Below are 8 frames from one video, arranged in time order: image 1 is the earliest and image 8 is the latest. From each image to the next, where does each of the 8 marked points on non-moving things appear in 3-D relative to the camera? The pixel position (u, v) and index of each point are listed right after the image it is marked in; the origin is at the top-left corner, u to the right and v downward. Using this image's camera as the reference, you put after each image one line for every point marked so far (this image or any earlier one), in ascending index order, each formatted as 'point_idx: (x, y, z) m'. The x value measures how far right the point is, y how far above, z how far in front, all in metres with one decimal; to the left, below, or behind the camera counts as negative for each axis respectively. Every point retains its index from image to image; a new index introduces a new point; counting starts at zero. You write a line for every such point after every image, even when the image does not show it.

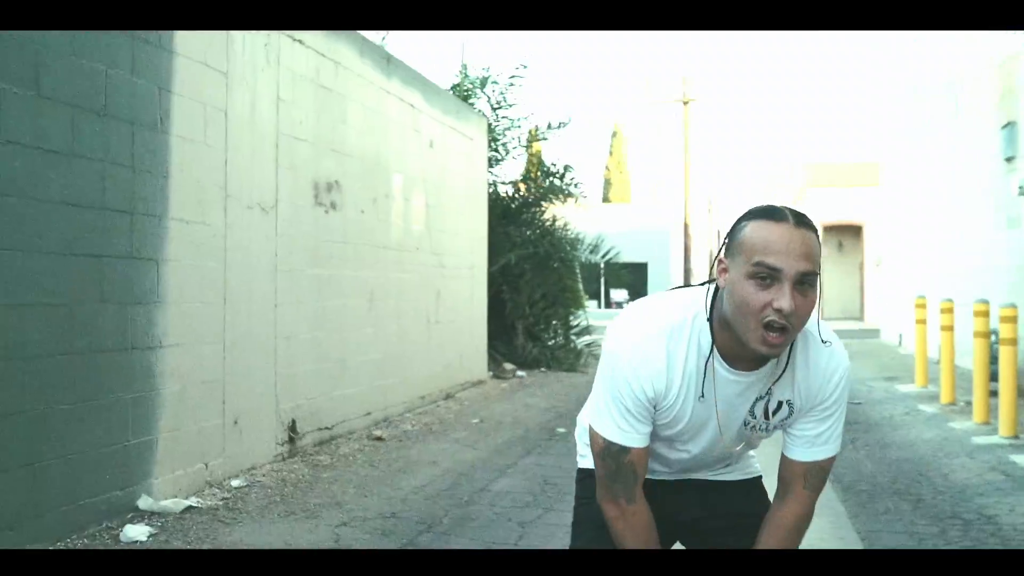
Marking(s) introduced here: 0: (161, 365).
0: (-1.9, -0.4, +5.9) m
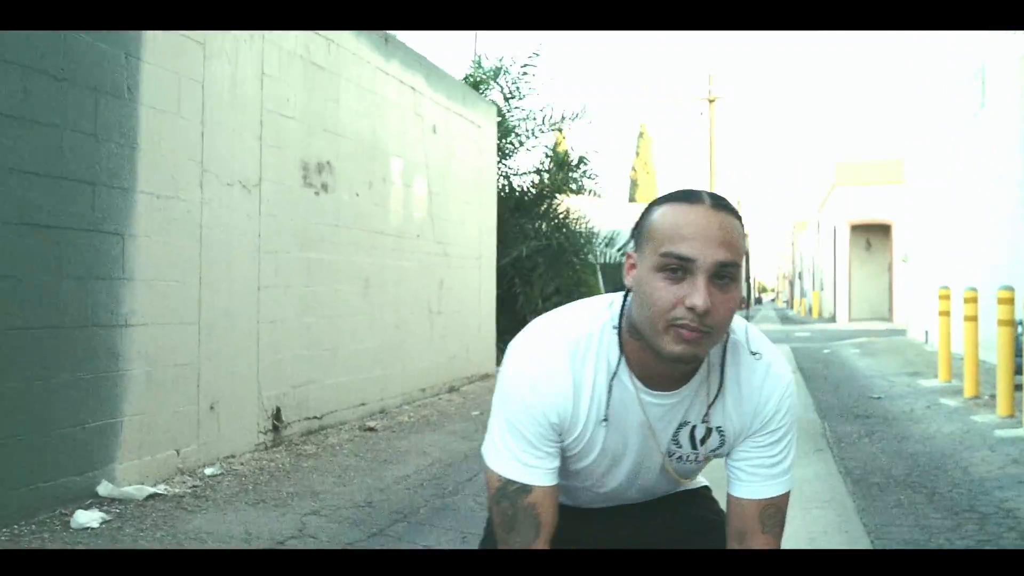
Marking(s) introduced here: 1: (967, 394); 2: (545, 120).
0: (-1.9, -0.3, +5.6) m
1: (+4.1, -1.0, +9.9) m
2: (+0.4, +2.2, +14.8) m
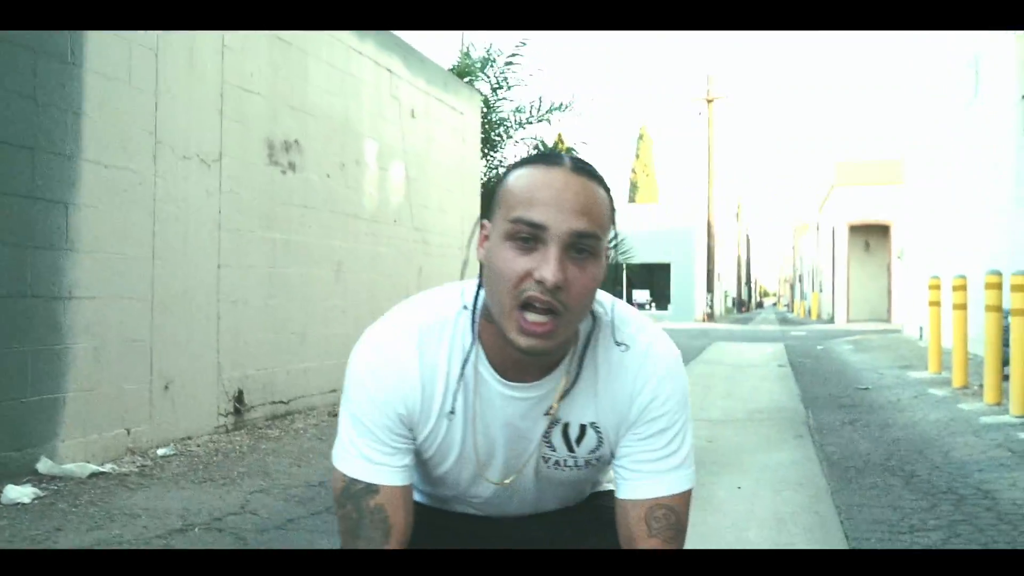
0: (-2.1, -0.1, +5.4) m
1: (+3.9, -0.8, +9.7) m
2: (+0.3, +2.3, +14.6) m
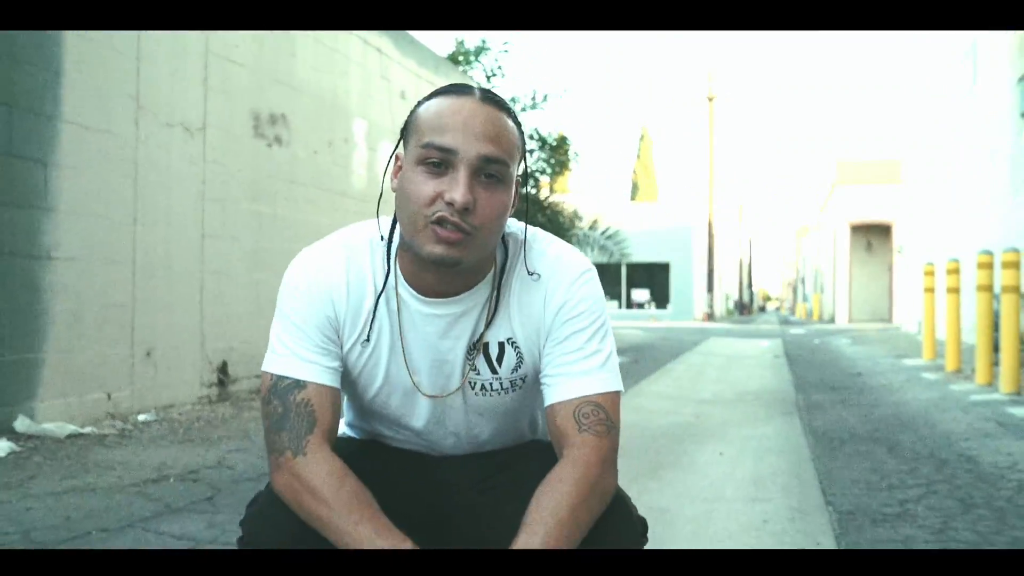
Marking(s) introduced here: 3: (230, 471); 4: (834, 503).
0: (-2.2, 0.0, +5.4) m
1: (+3.8, -0.7, +9.6) m
2: (+0.2, +2.5, +14.6) m
3: (-1.2, -0.8, +4.6) m
4: (+1.2, -0.8, +4.2) m
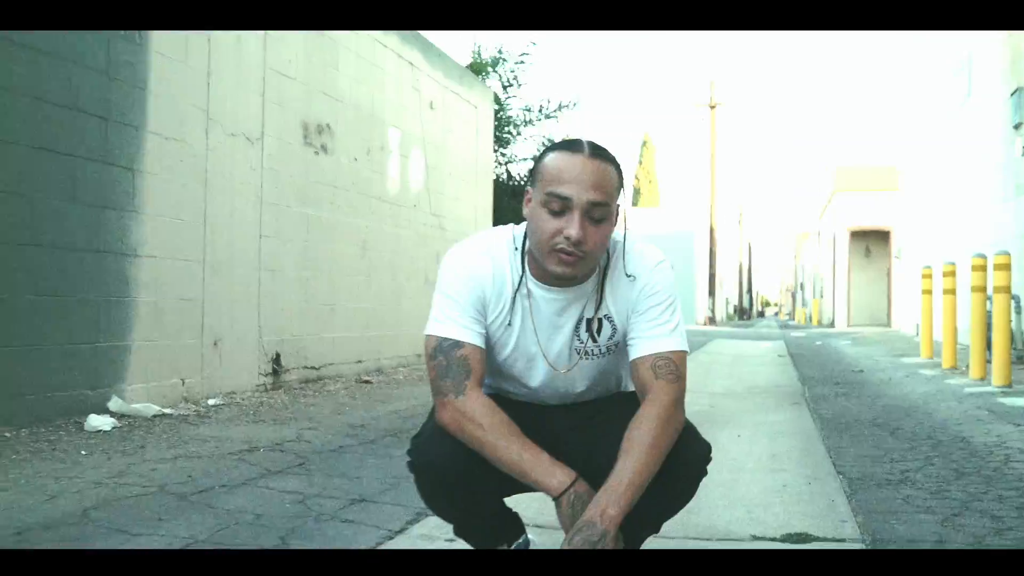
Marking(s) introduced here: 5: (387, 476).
0: (-2.0, +0.1, +6.0) m
1: (+4.0, -0.7, +10.2) m
2: (+0.4, +2.4, +15.2) m
3: (-0.9, -0.7, +5.2) m
4: (+1.4, -0.8, +4.8) m
5: (-0.5, -0.7, +4.4) m
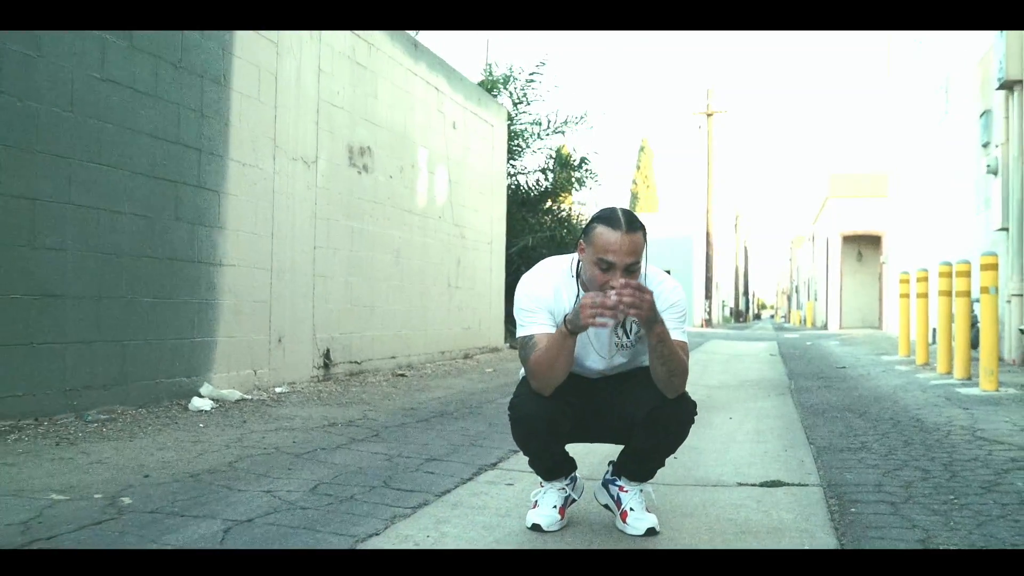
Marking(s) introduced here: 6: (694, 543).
0: (-1.8, +0.1, +7.0) m
1: (+4.2, -0.7, +11.3) m
2: (+0.6, +2.4, +16.3) m
3: (-0.8, -0.7, +6.2) m
4: (+1.6, -0.8, +5.8) m
5: (-0.3, -0.8, +5.4) m
6: (+0.6, -0.8, +3.4) m
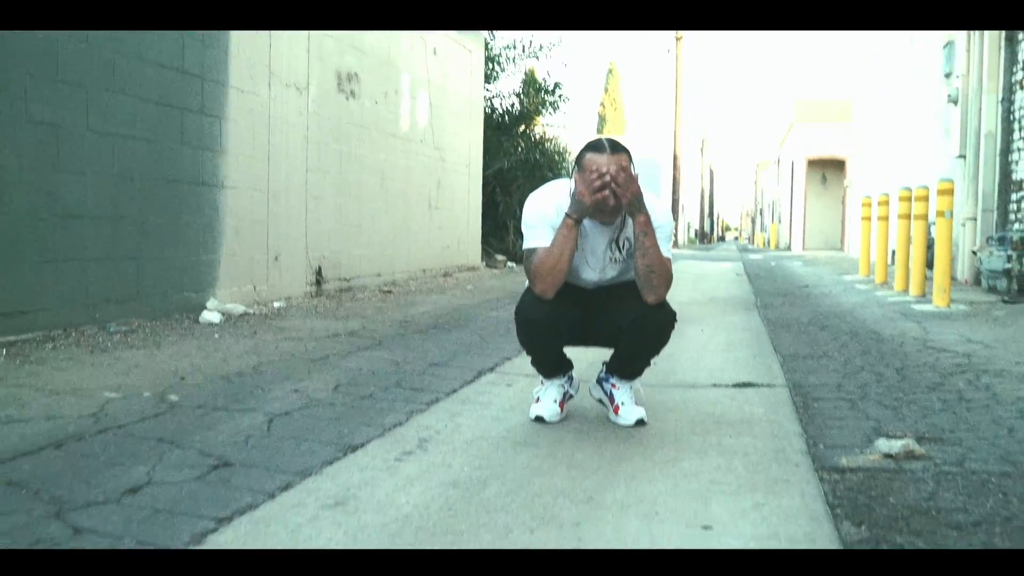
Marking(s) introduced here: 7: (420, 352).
0: (-1.9, +0.6, +7.4) m
1: (+3.9, +0.1, +11.9) m
2: (+0.2, +3.6, +16.5) m
3: (-0.8, -0.3, +6.7) m
4: (+1.5, -0.4, +6.4) m
5: (-0.4, -0.3, +5.9) m
6: (+0.6, -0.5, +3.9) m
7: (-0.5, -0.3, +5.8) m
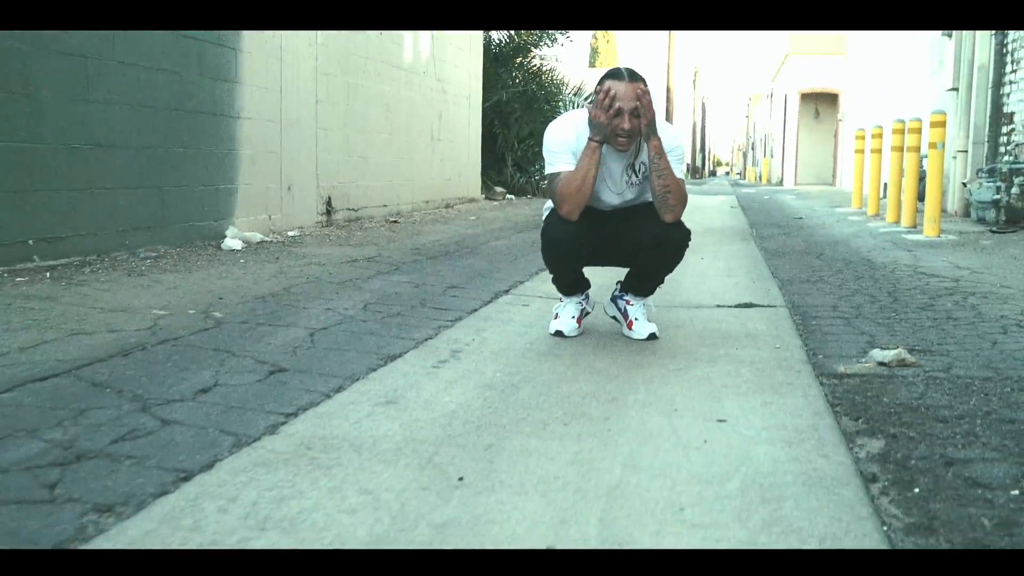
0: (-1.9, +1.1, +7.6) m
1: (+4.0, +0.8, +12.2) m
2: (+0.2, +4.6, +16.6) m
3: (-0.8, +0.2, +7.0) m
4: (+1.6, +0.1, +6.7) m
5: (-0.3, +0.1, +6.2) m
6: (+0.7, -0.2, +4.2) m
7: (-0.4, +0.1, +6.1) m
